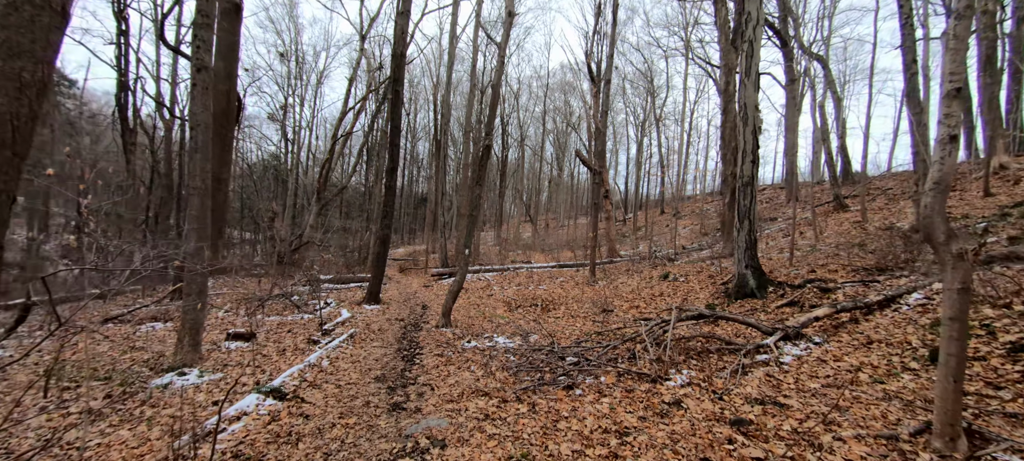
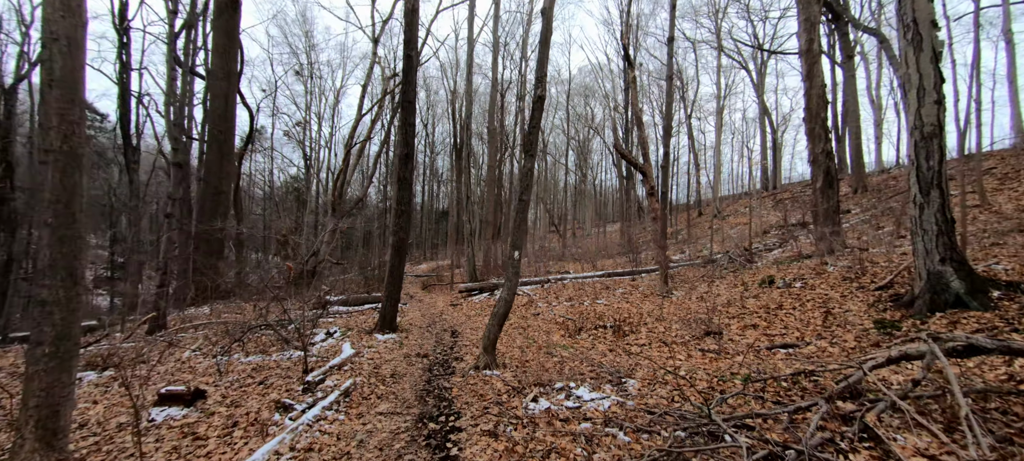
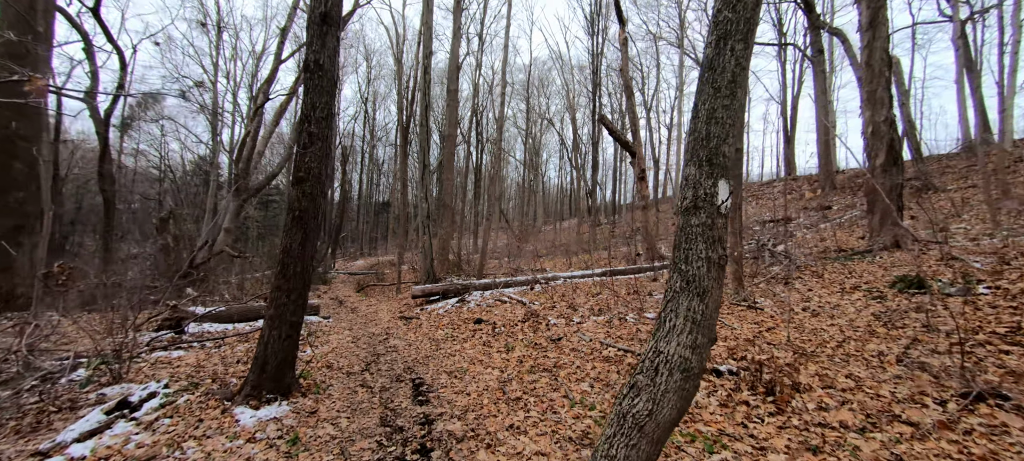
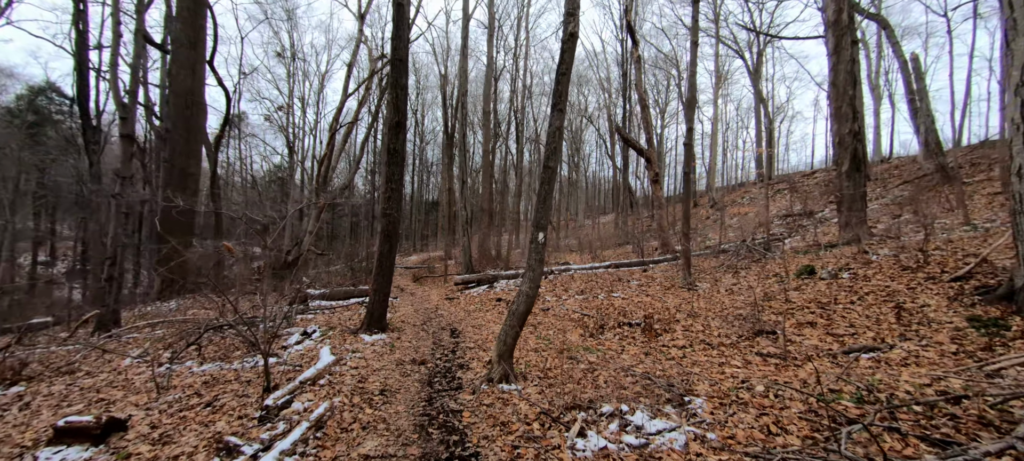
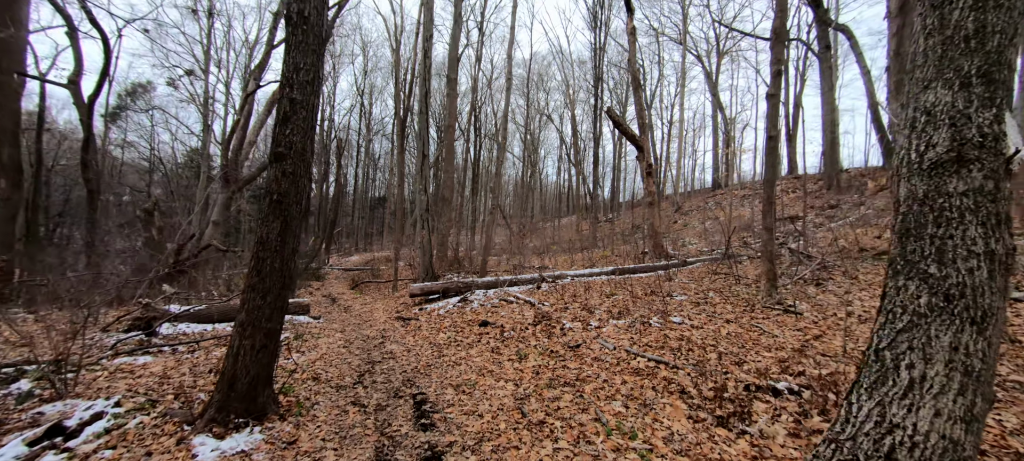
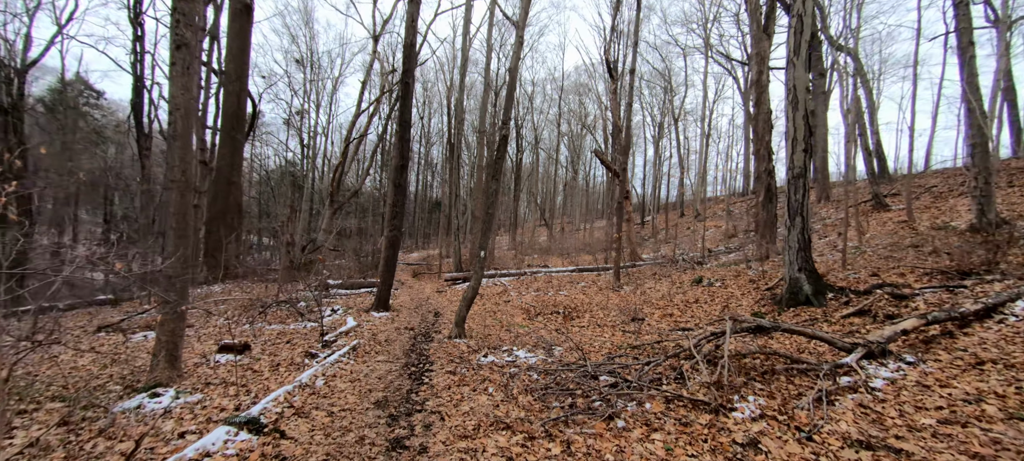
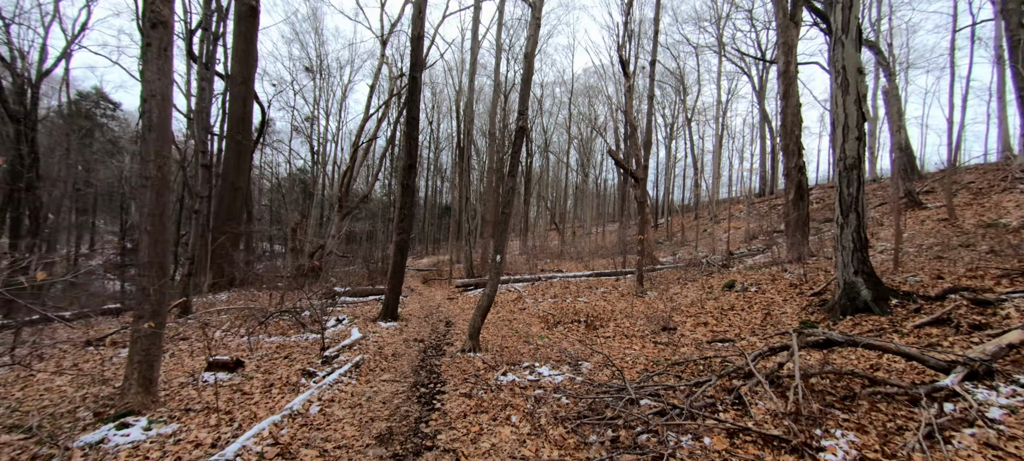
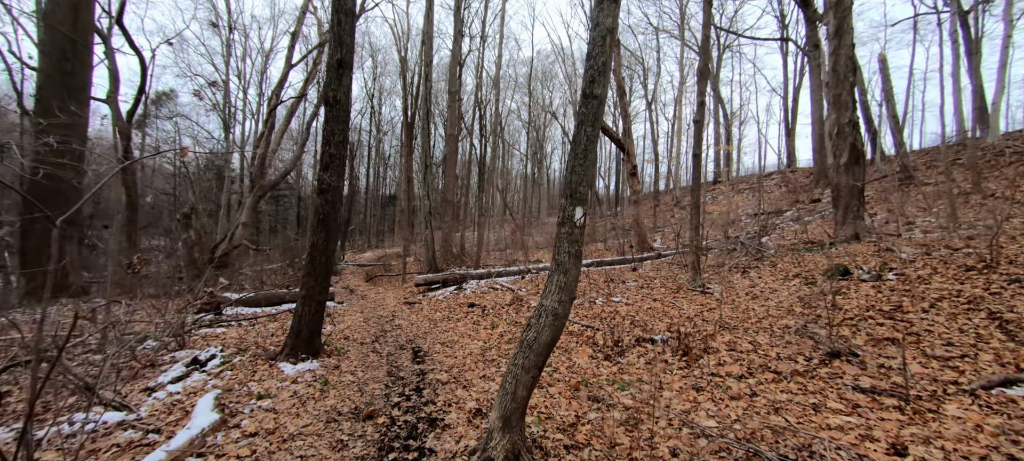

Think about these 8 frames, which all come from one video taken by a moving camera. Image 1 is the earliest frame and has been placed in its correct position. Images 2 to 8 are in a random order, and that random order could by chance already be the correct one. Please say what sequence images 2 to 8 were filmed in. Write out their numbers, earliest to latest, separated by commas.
6, 7, 2, 4, 8, 3, 5
